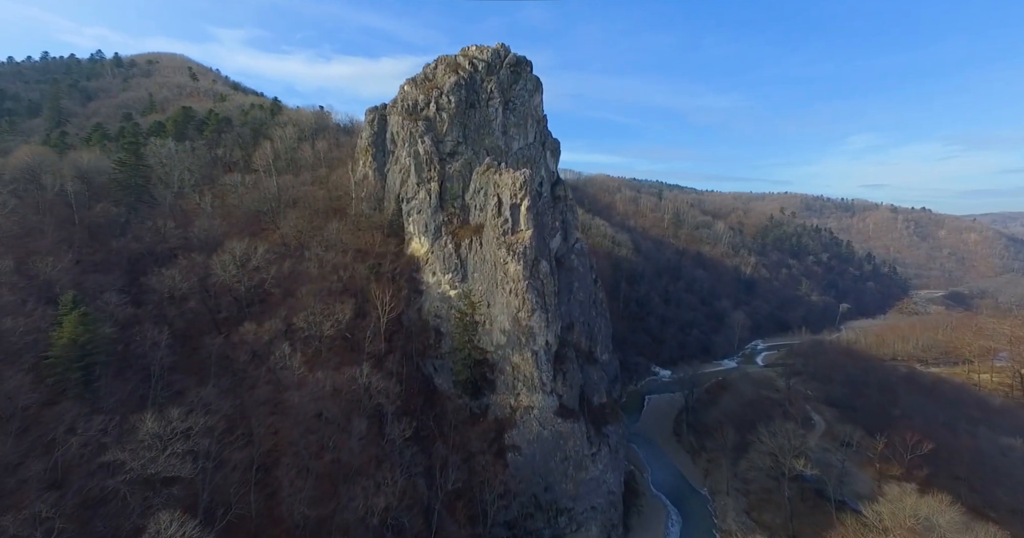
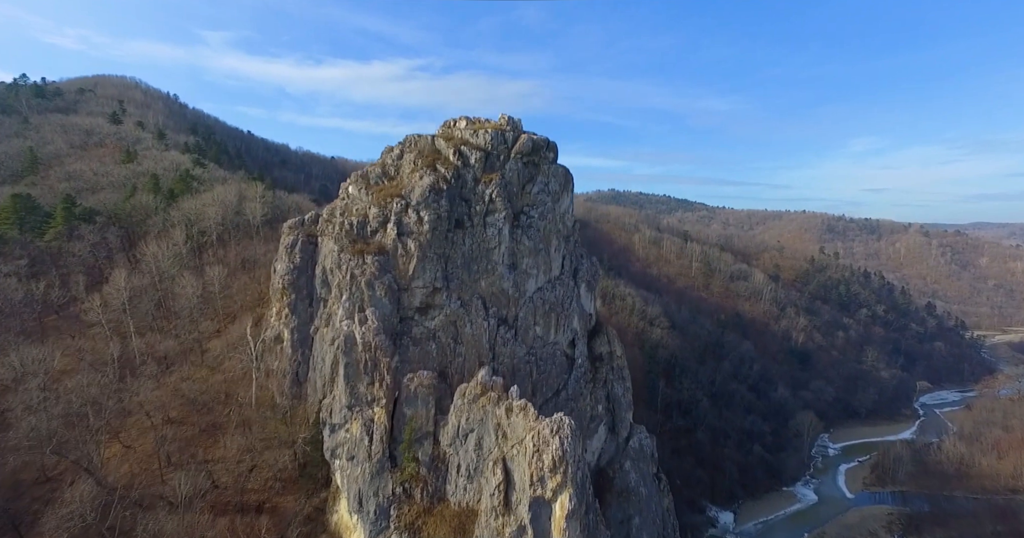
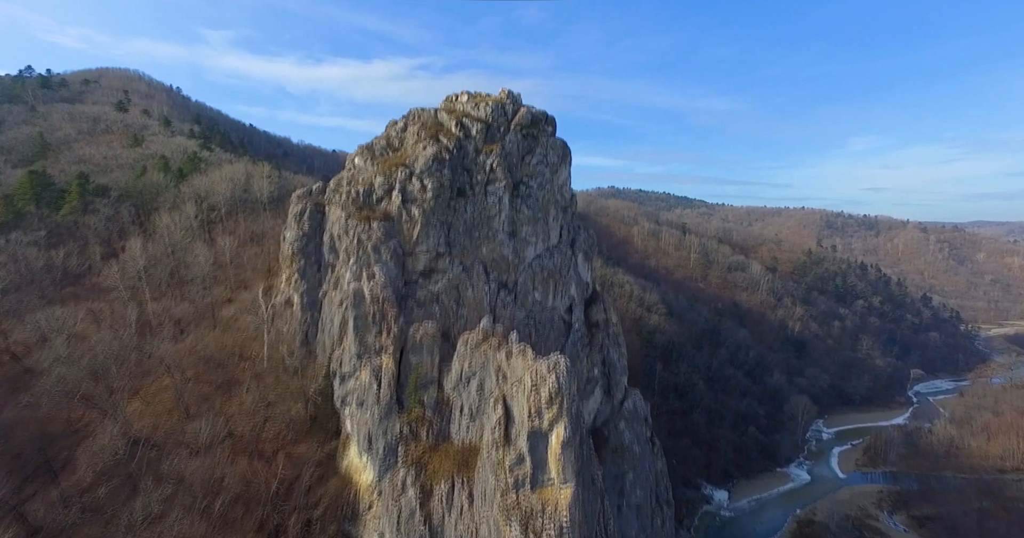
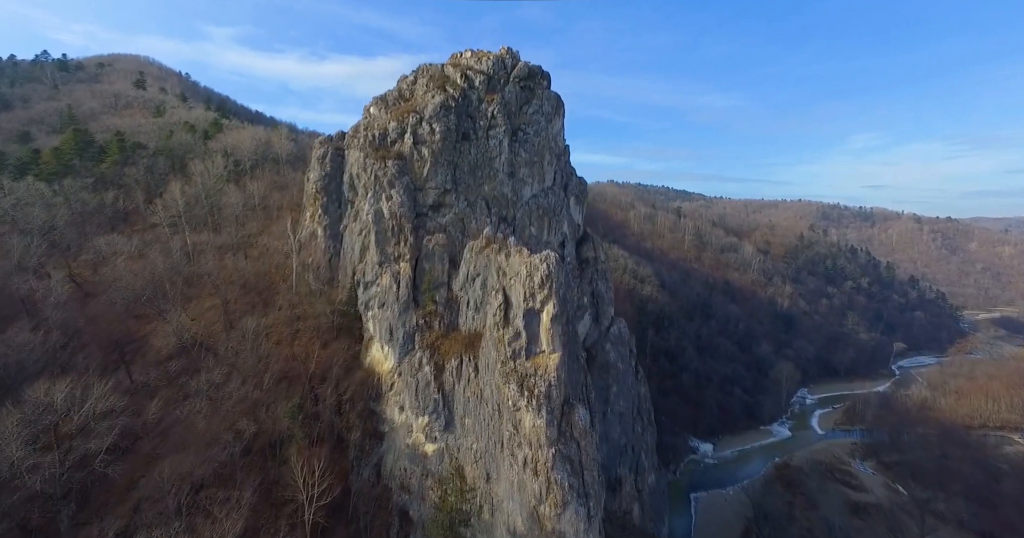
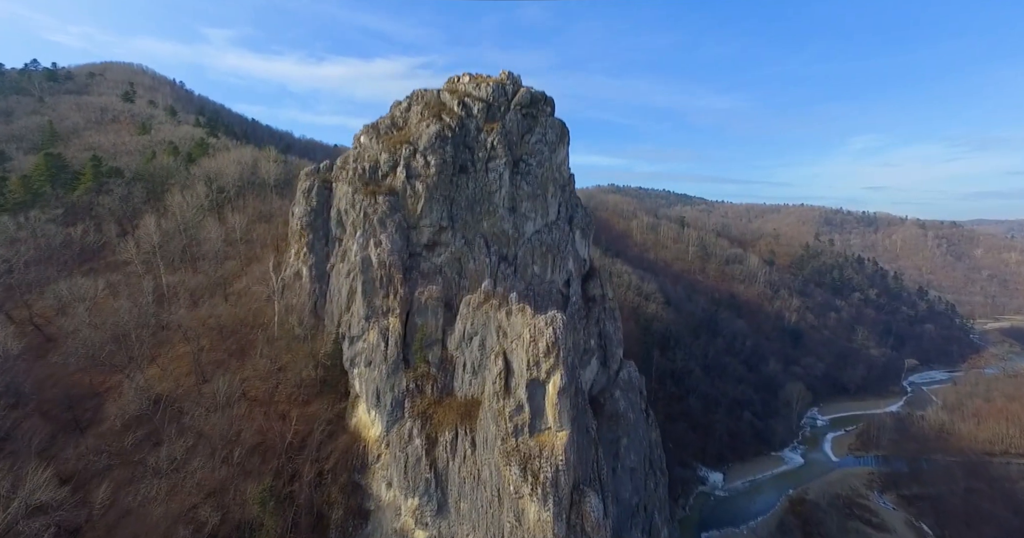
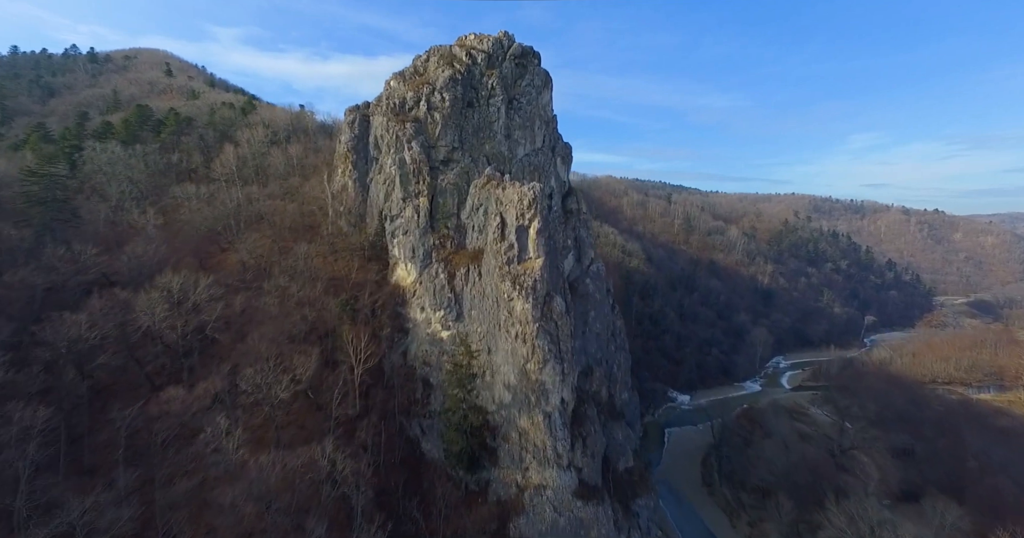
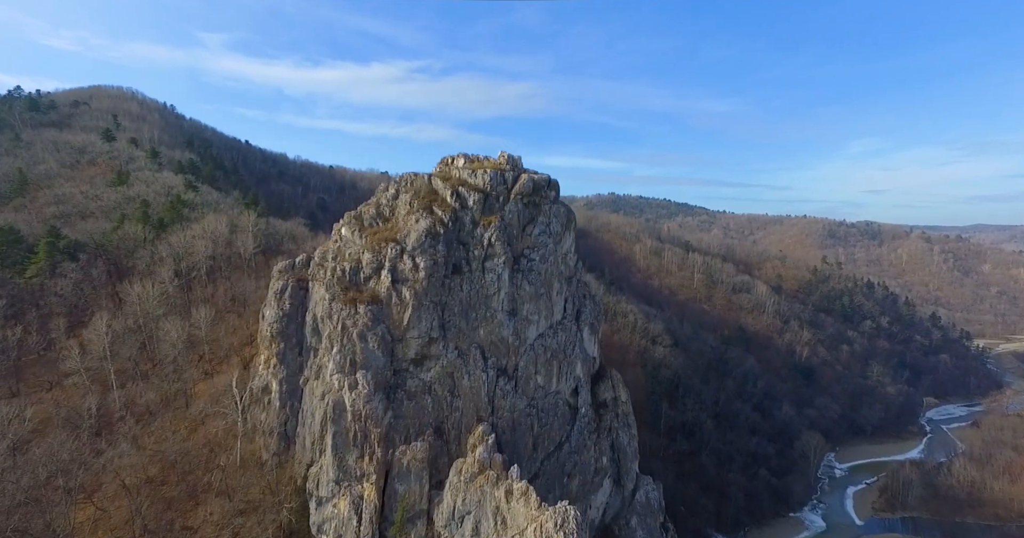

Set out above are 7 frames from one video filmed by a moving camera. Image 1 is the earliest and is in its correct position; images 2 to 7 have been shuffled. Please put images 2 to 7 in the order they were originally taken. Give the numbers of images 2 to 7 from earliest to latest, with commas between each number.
6, 4, 5, 3, 2, 7
